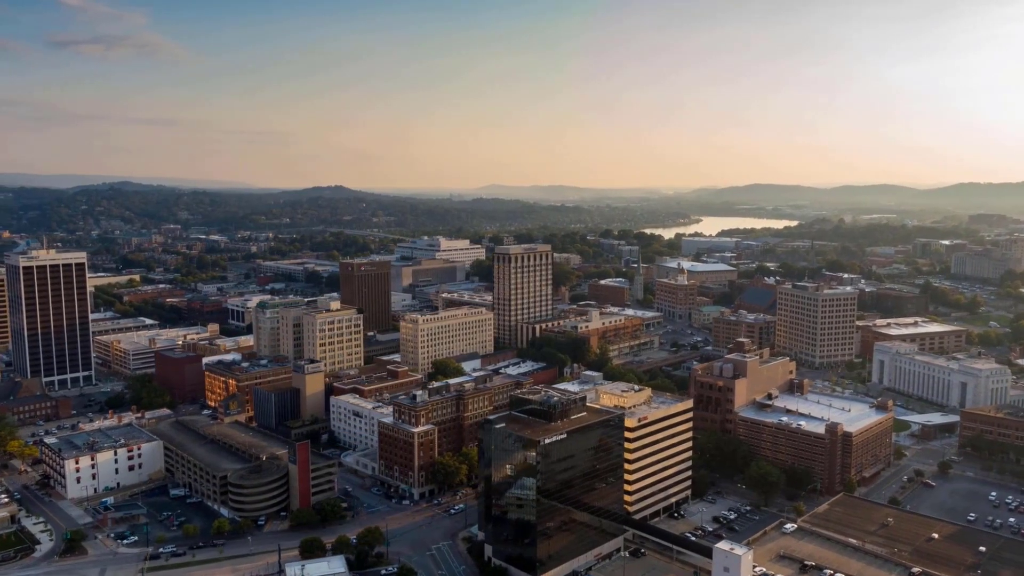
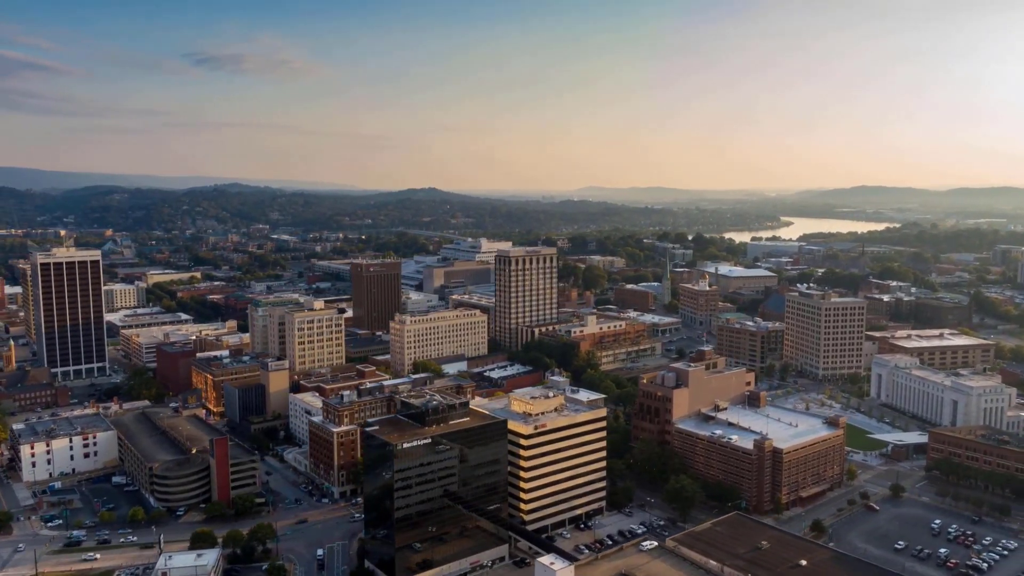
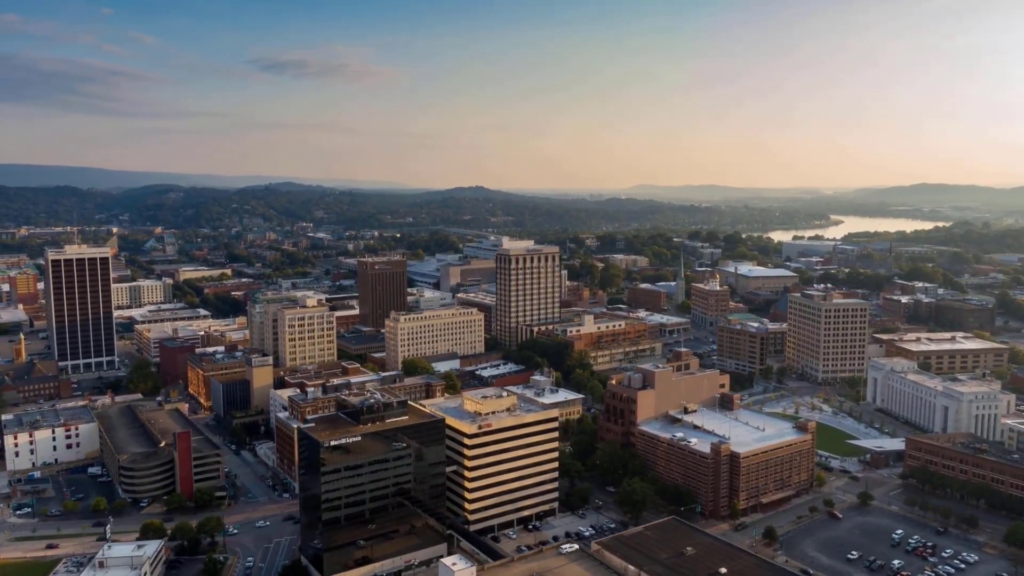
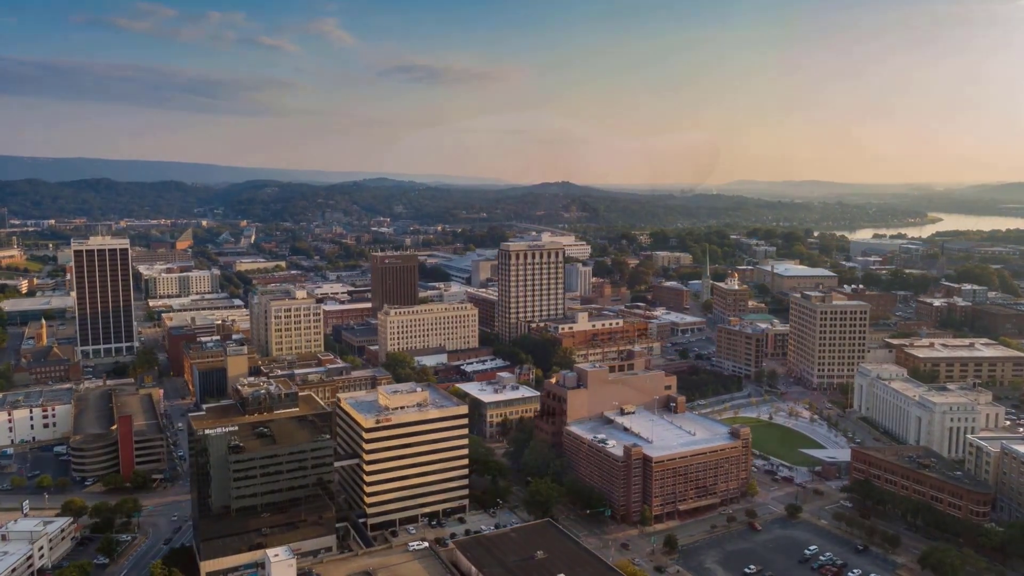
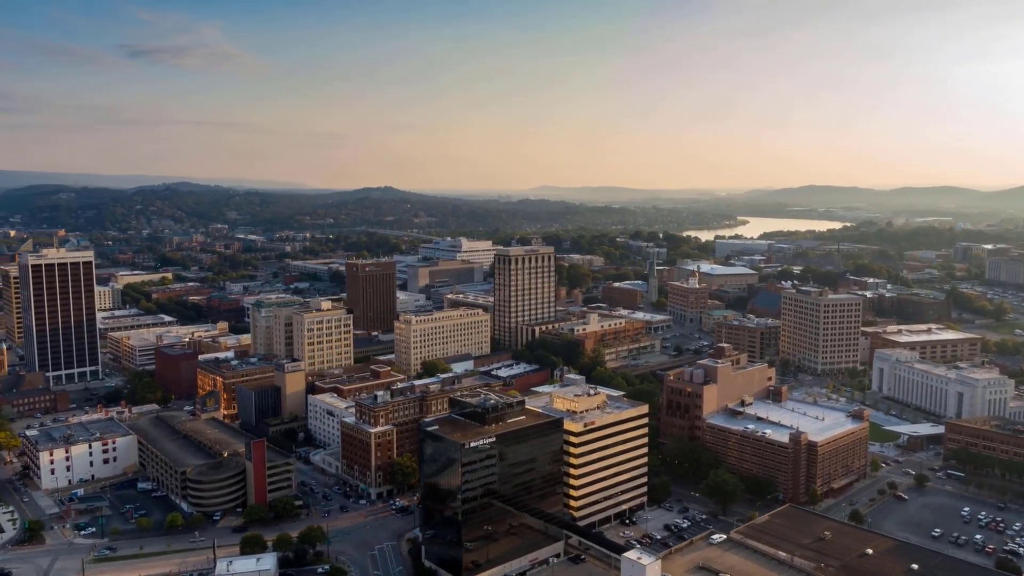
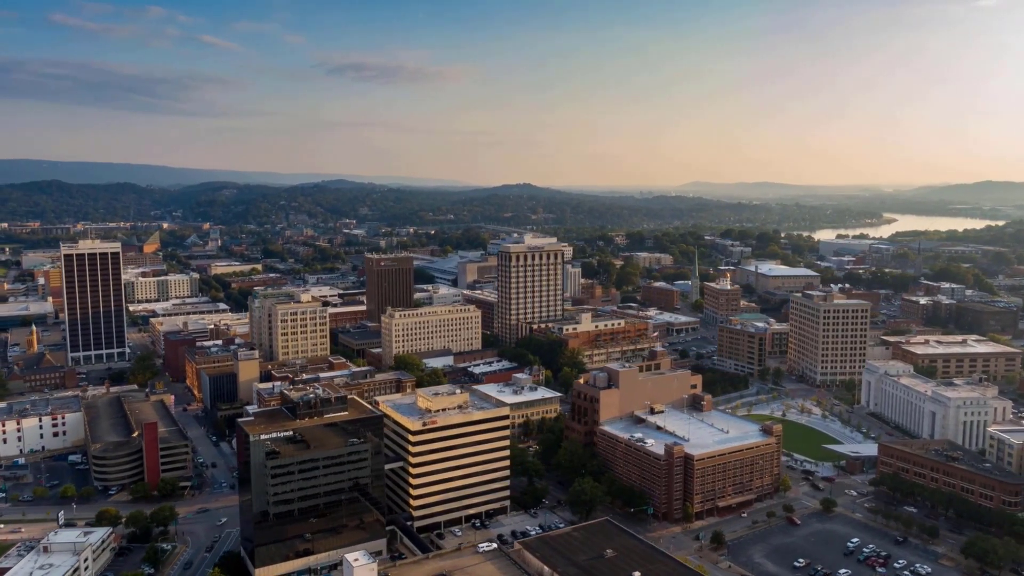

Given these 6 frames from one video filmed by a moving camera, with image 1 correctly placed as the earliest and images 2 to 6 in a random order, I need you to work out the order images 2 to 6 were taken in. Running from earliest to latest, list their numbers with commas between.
5, 2, 3, 6, 4
